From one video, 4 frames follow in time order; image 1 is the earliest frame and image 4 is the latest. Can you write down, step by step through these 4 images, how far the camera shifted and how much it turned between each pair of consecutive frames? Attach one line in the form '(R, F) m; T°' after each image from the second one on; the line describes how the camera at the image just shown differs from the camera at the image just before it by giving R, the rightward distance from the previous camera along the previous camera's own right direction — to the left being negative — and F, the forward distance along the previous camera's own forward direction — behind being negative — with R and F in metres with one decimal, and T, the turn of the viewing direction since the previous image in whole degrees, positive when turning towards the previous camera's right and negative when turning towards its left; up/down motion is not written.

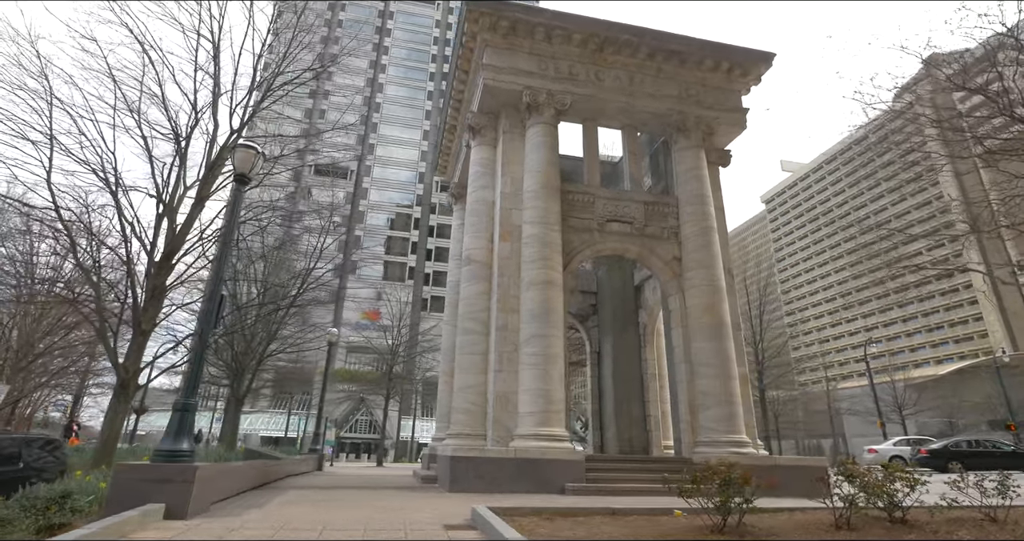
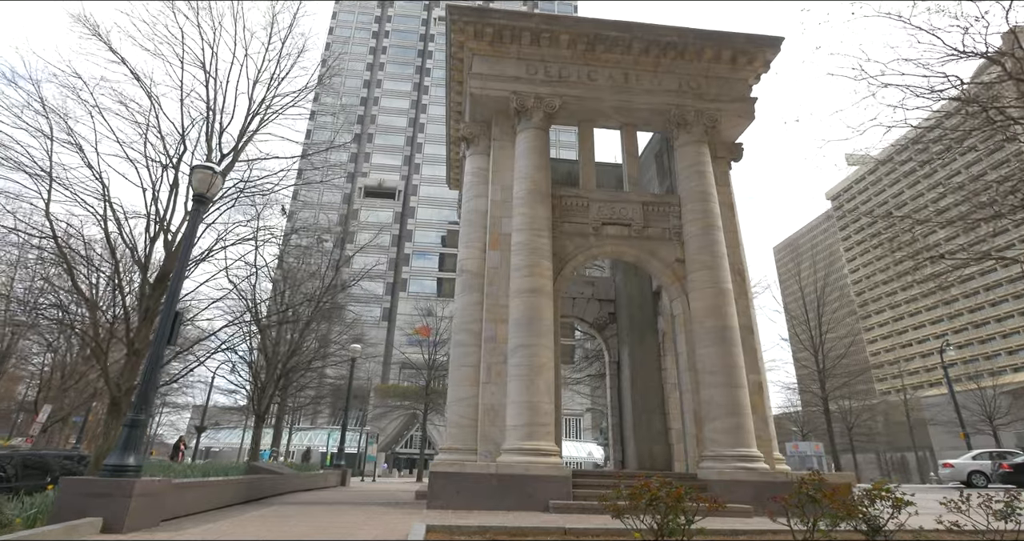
(+1.8, +0.5) m; -6°
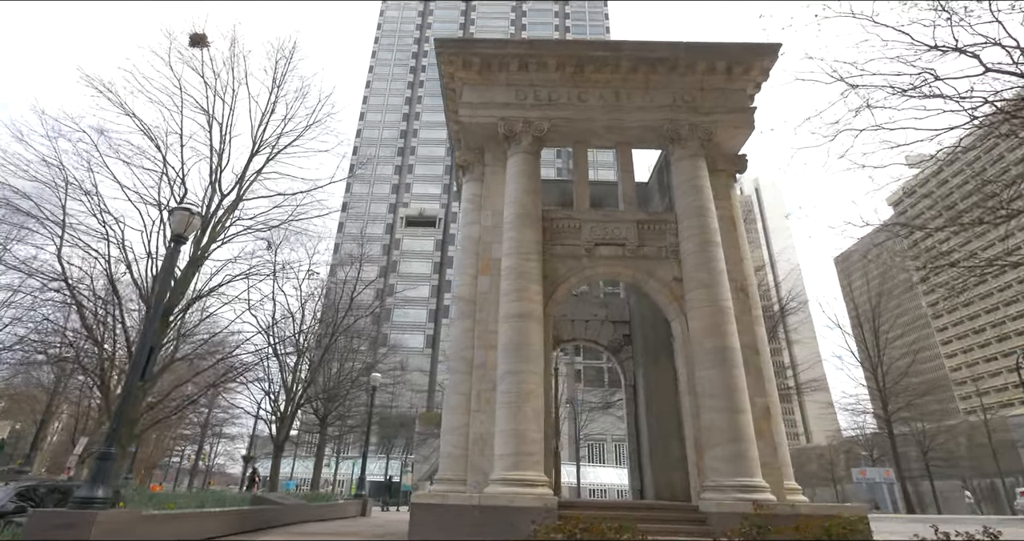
(+1.6, +0.2) m; -5°
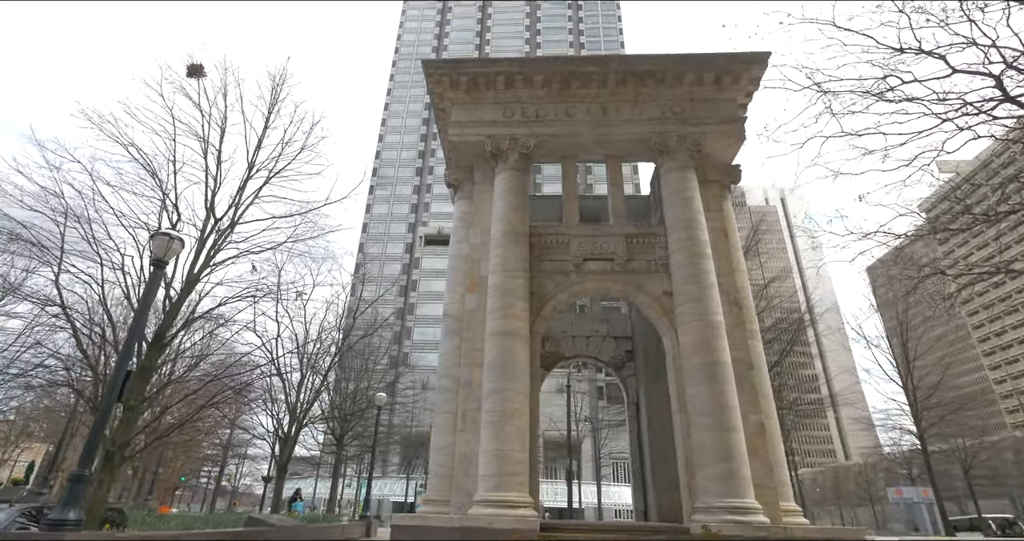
(+1.0, +0.1) m; -3°
